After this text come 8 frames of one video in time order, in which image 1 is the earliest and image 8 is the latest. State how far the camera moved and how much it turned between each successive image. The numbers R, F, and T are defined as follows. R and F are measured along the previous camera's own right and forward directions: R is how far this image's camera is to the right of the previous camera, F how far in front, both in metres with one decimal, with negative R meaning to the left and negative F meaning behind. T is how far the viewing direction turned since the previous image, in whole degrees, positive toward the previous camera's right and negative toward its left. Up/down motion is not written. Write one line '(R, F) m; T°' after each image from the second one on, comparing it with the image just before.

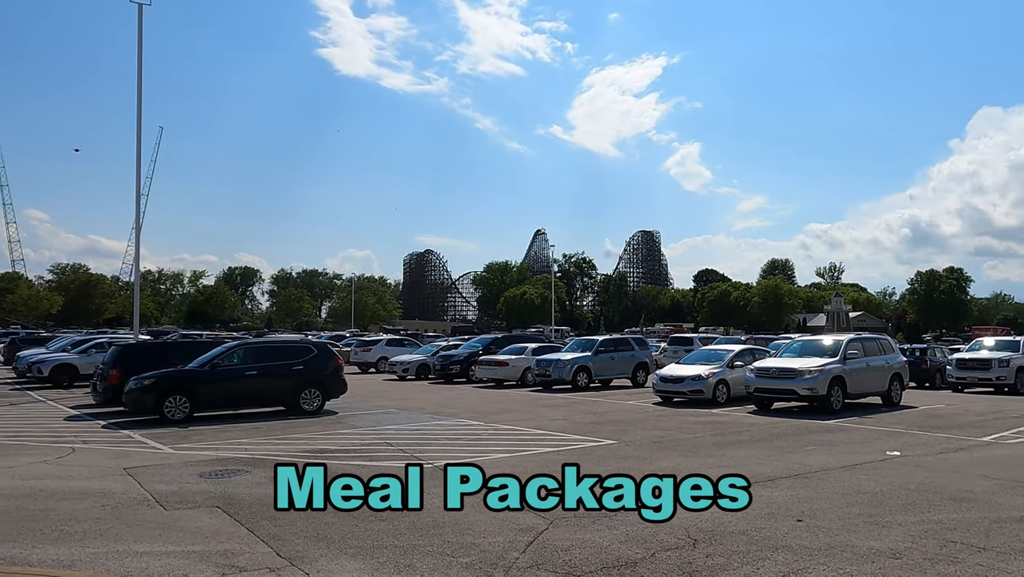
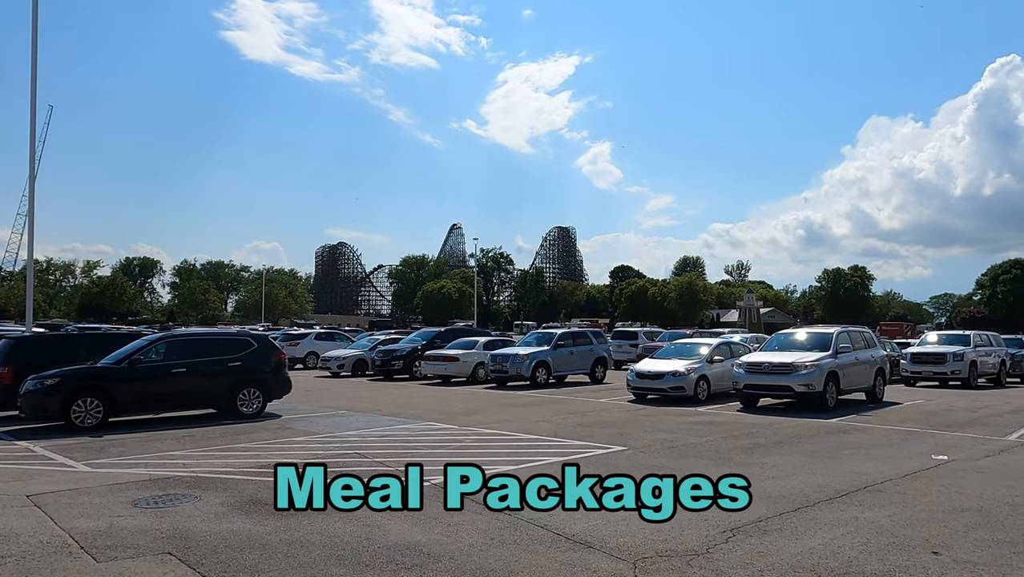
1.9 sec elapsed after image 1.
(-1.3, +2.0) m; +7°
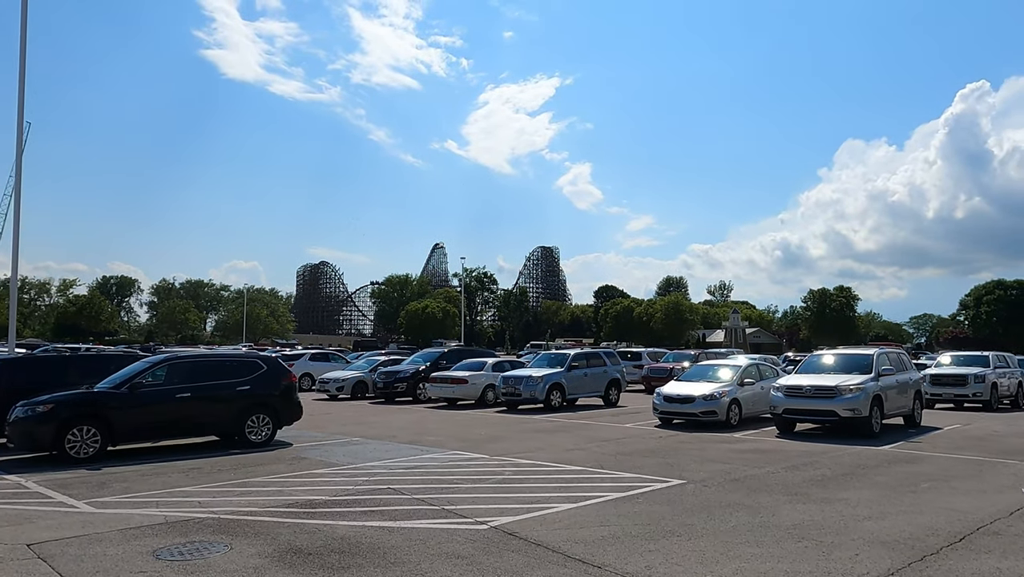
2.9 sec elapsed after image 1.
(-1.0, +1.0) m; +2°
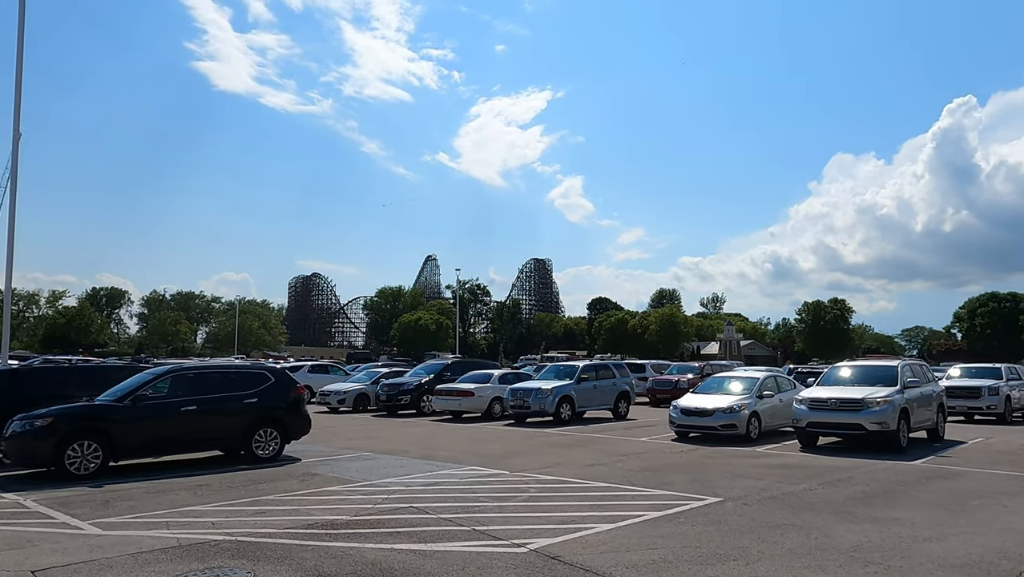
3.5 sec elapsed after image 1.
(-0.5, +0.5) m; +1°
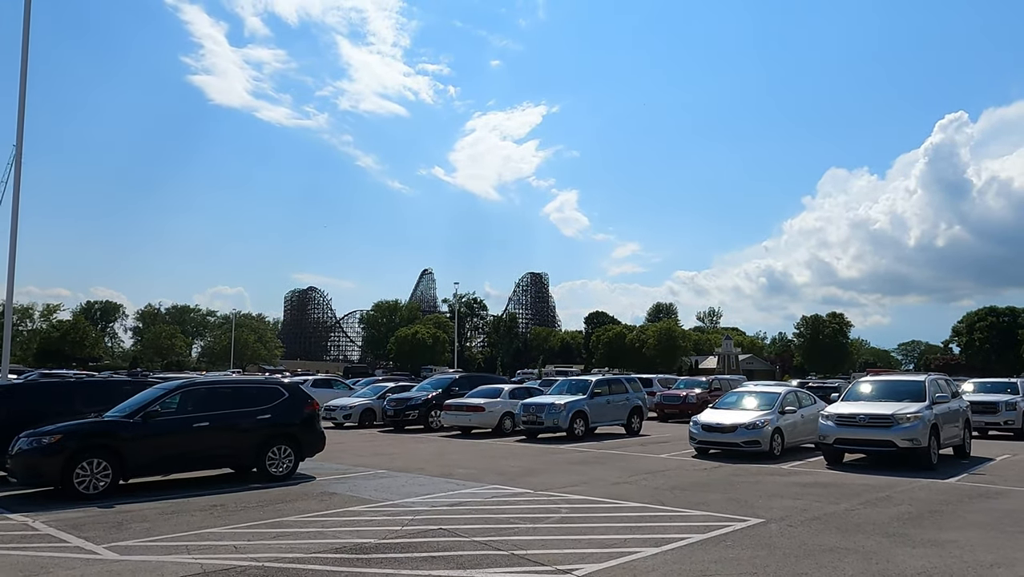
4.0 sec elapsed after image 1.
(-0.5, +0.4) m; 0°
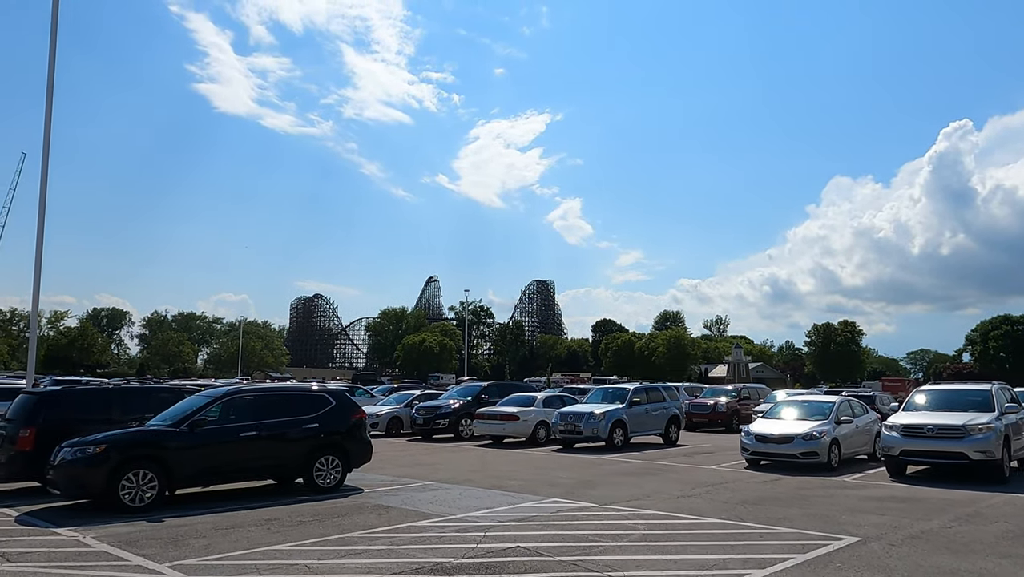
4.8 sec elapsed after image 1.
(-0.9, +0.5) m; 0°
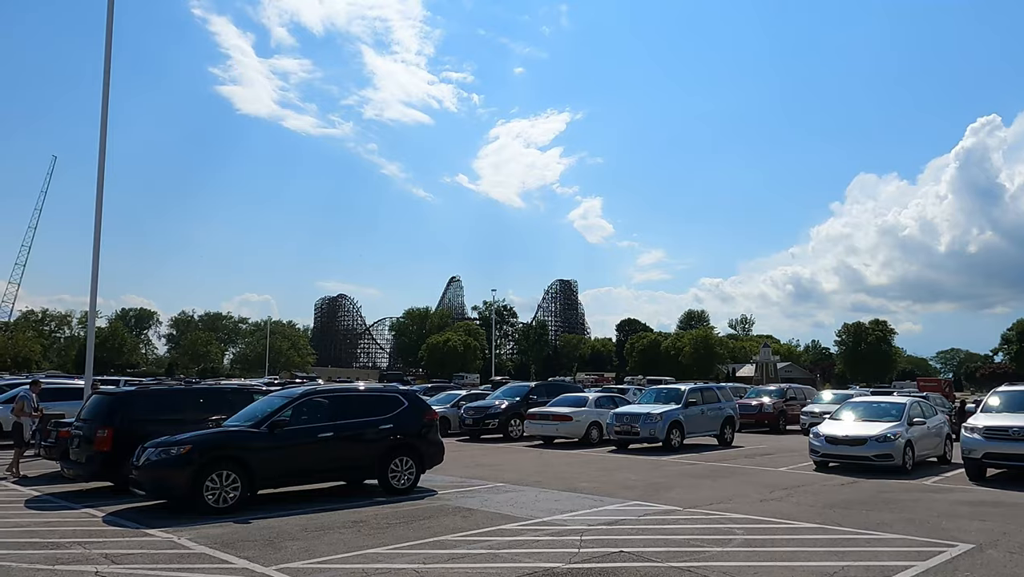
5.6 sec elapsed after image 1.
(-0.9, +0.2) m; -2°
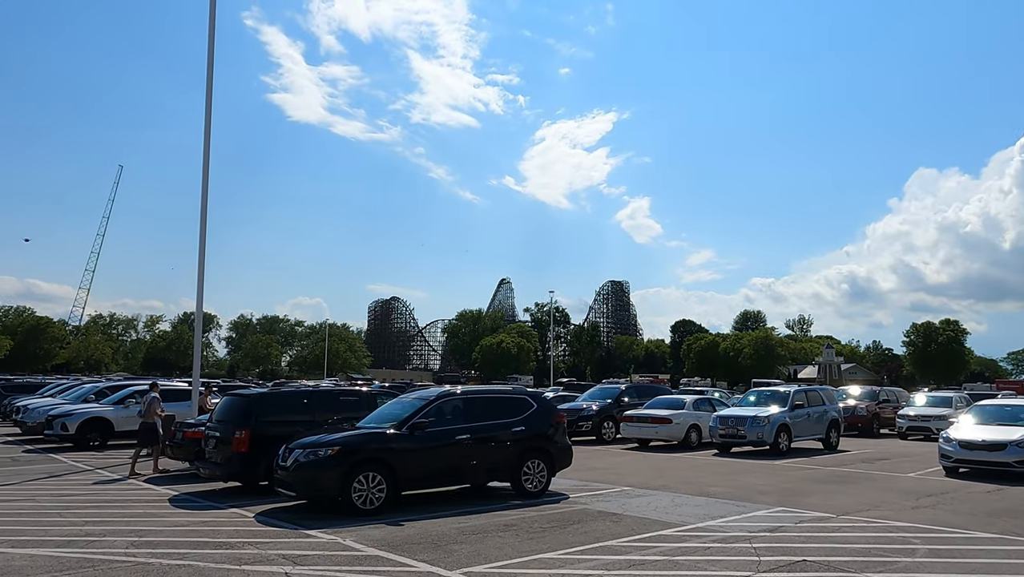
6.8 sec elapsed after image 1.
(-1.4, +0.1) m; -4°
